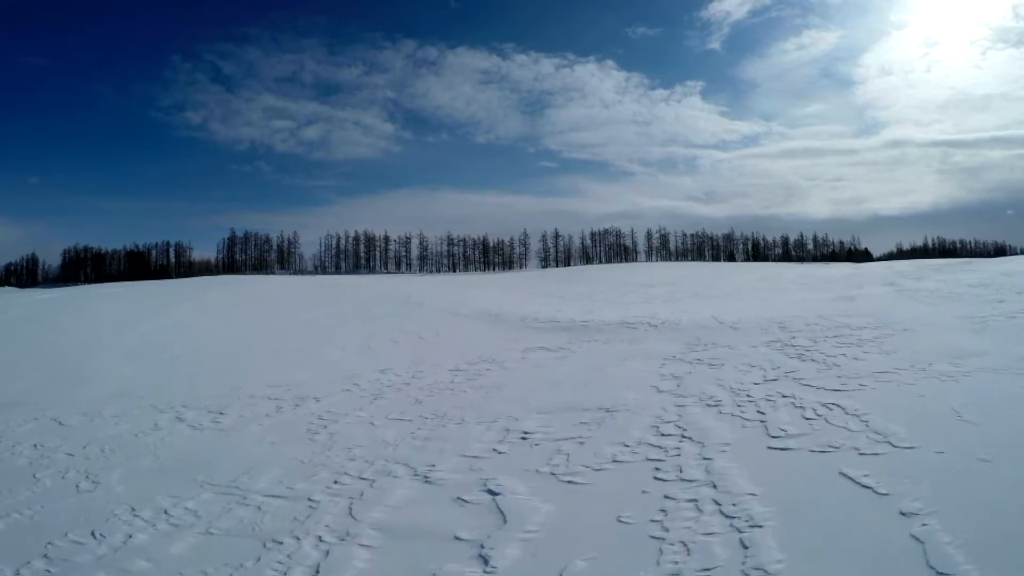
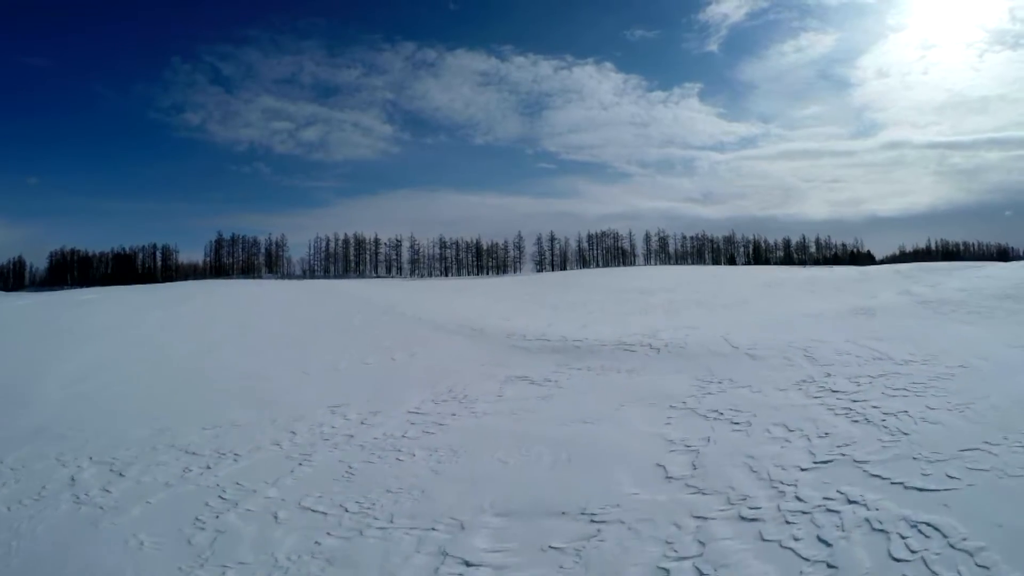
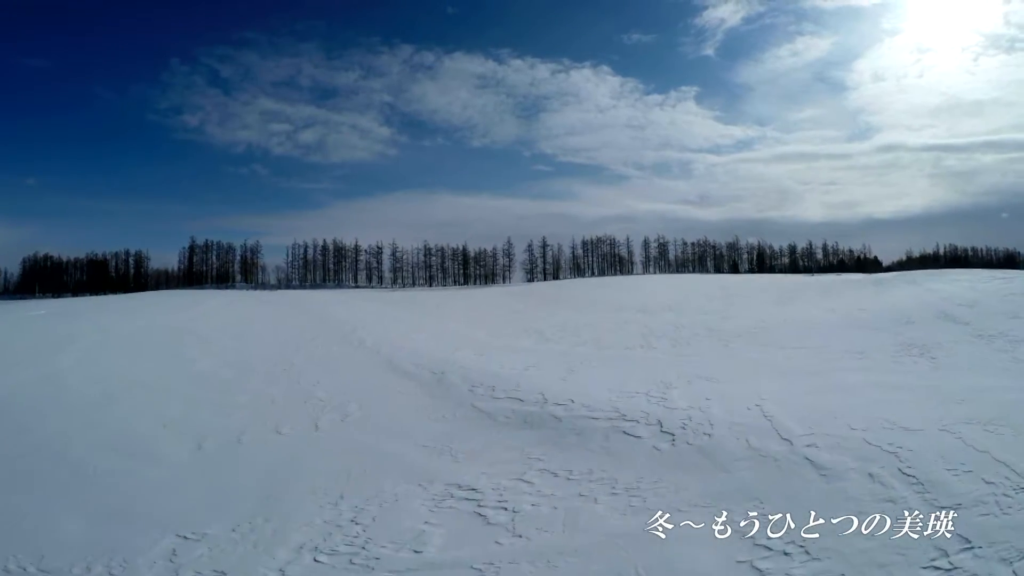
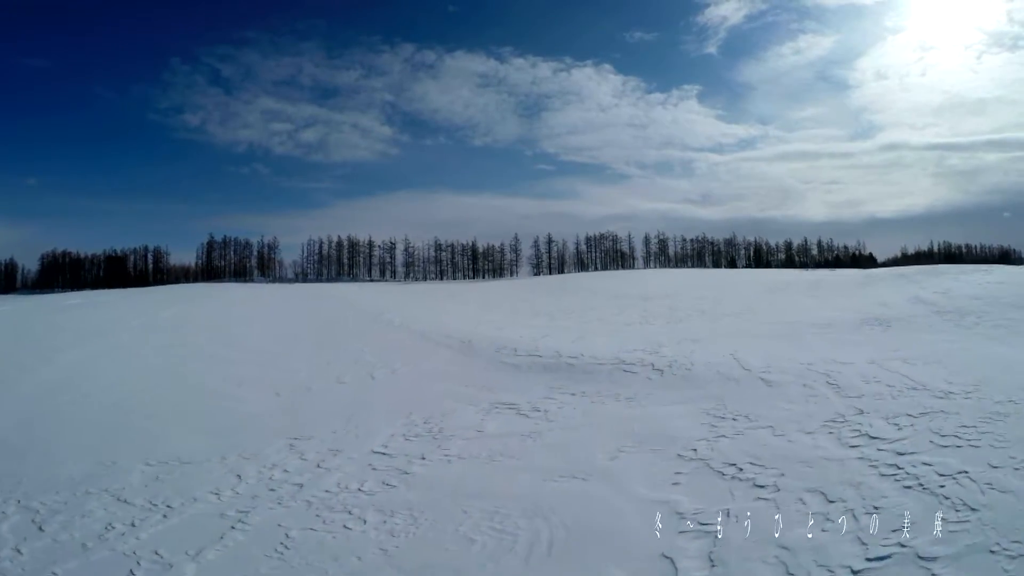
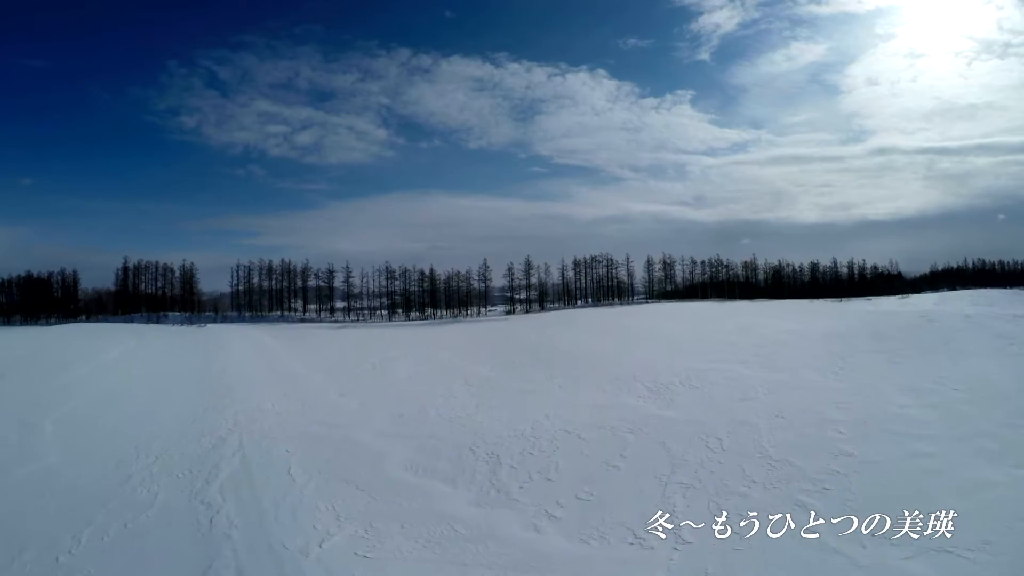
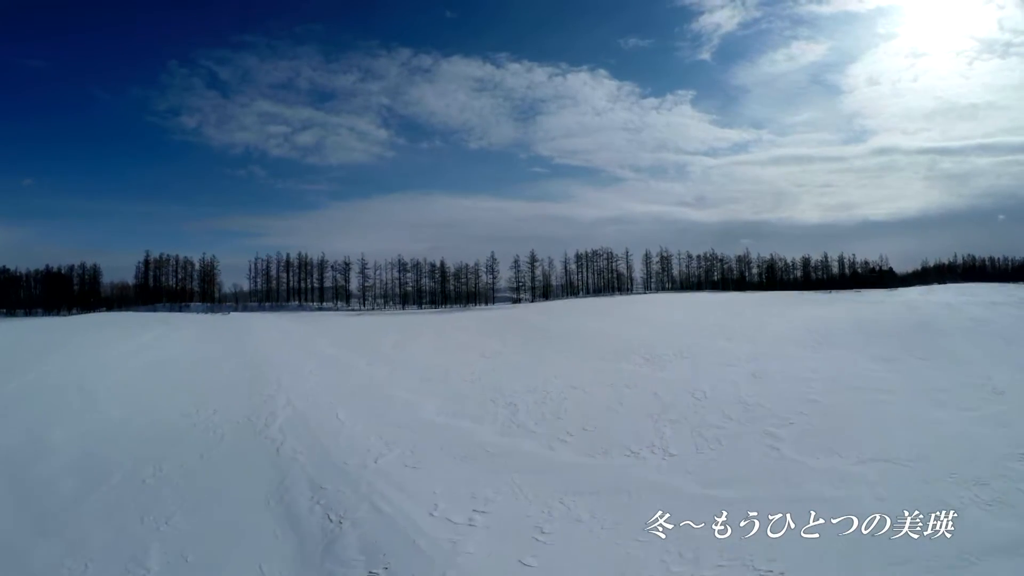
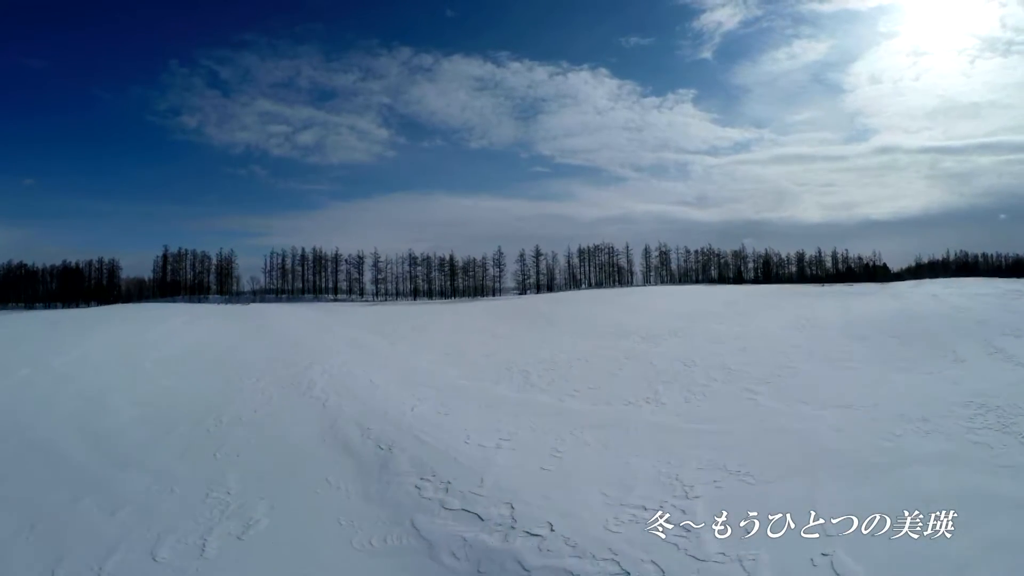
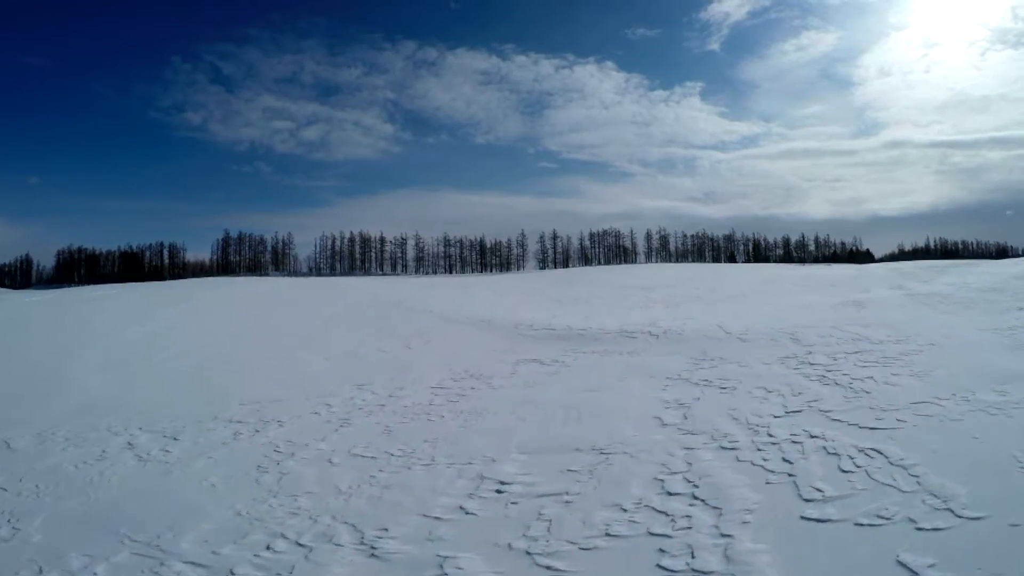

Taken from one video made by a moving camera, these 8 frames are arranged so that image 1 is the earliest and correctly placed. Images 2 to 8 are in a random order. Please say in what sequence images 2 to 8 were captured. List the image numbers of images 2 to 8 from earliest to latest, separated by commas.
8, 2, 4, 3, 7, 6, 5
